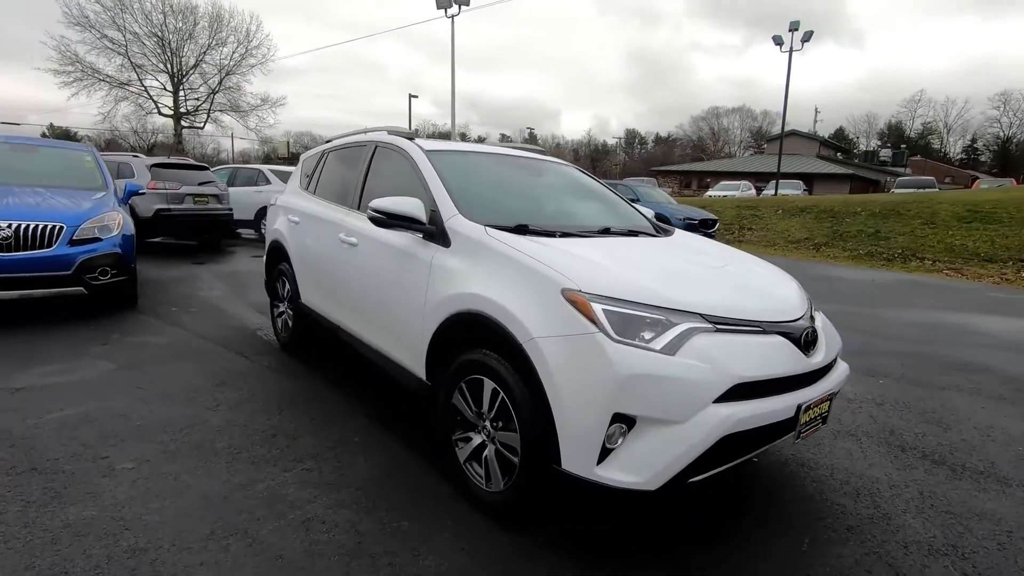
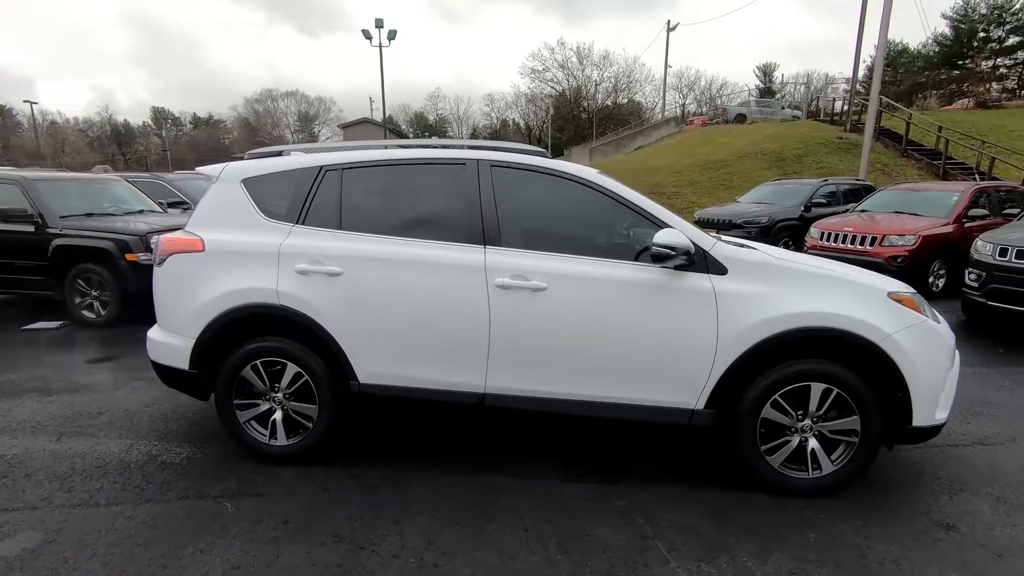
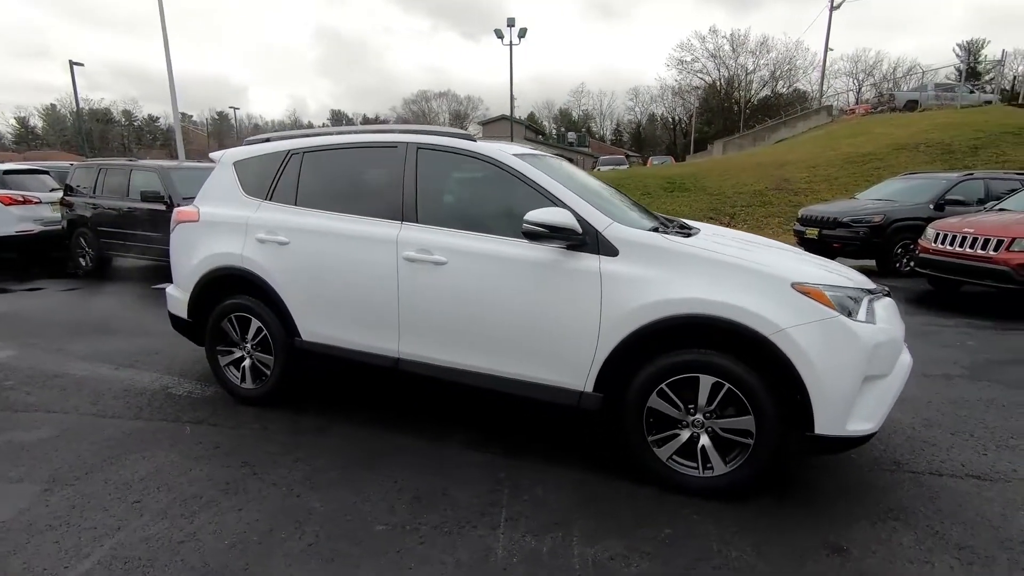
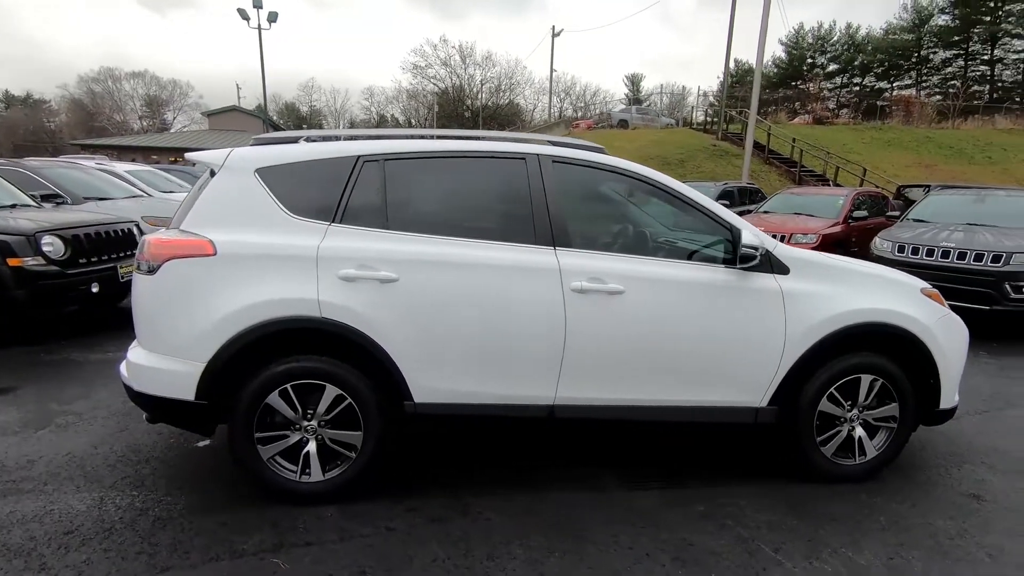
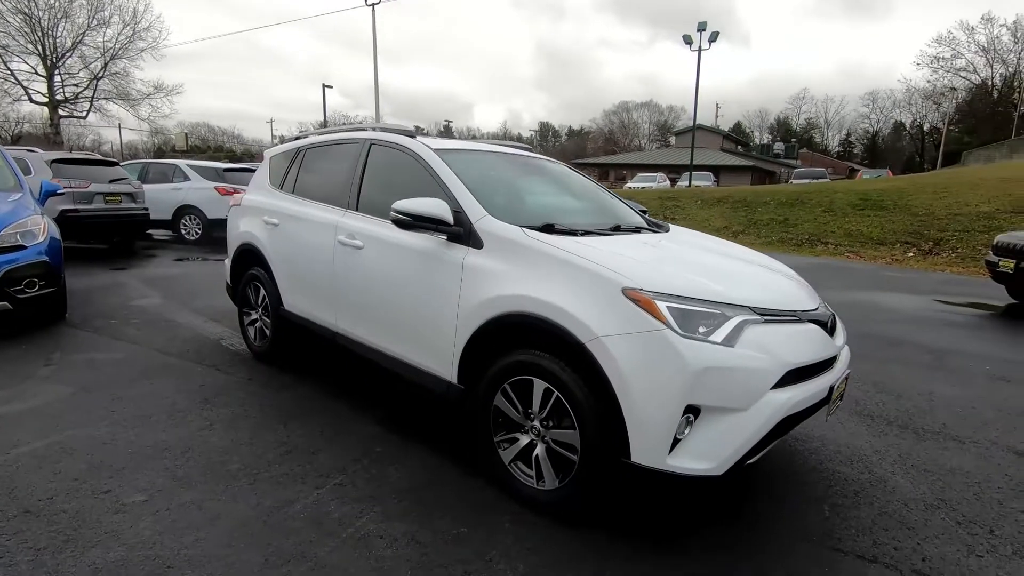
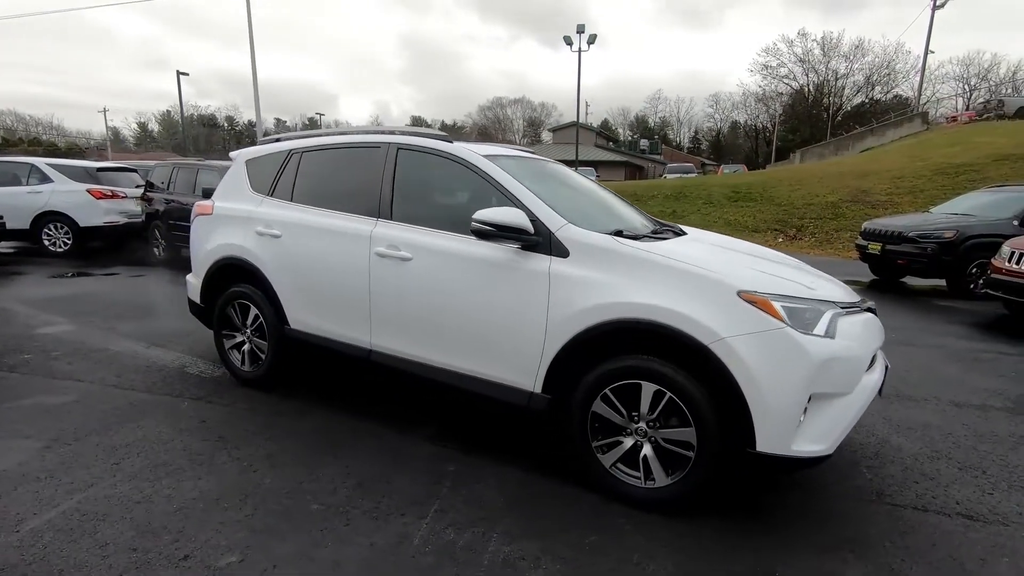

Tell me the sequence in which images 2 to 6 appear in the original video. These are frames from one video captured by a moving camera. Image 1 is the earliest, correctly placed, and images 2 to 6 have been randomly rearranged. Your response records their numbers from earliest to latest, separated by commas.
5, 6, 3, 2, 4
